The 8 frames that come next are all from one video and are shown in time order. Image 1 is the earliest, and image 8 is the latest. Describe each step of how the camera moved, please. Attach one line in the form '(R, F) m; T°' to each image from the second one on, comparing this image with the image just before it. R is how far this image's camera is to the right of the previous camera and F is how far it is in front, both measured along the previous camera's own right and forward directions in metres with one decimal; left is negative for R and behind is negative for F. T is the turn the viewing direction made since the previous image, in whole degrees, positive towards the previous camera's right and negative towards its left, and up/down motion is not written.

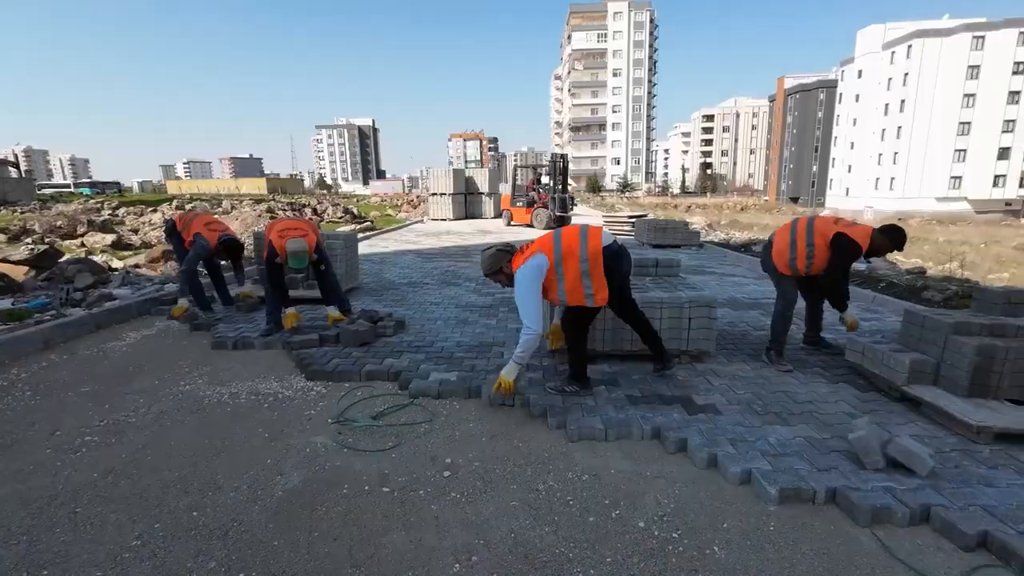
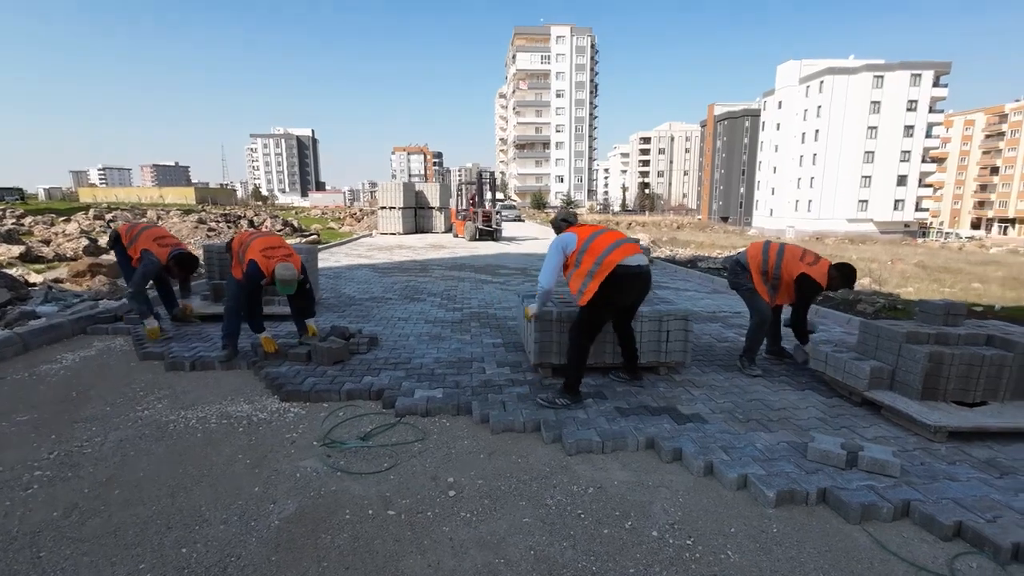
(-0.3, 0.0) m; +7°
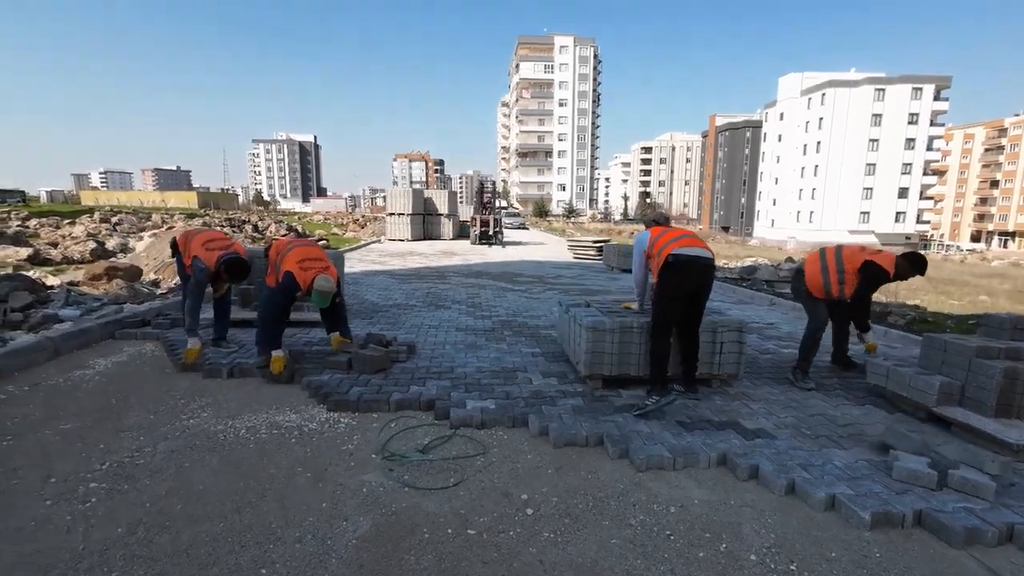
(-0.4, +0.1) m; 0°
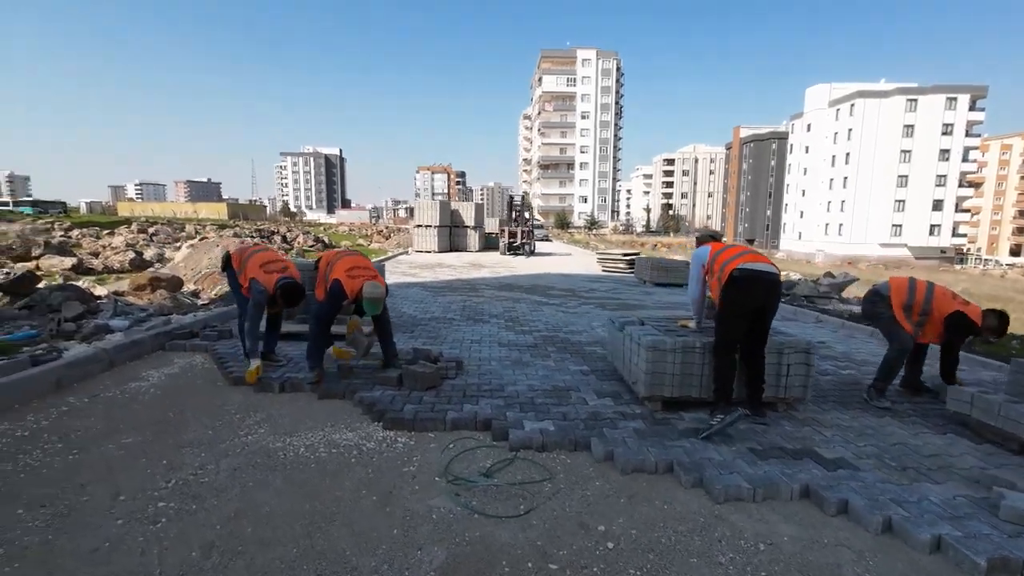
(-0.3, +0.1) m; -2°
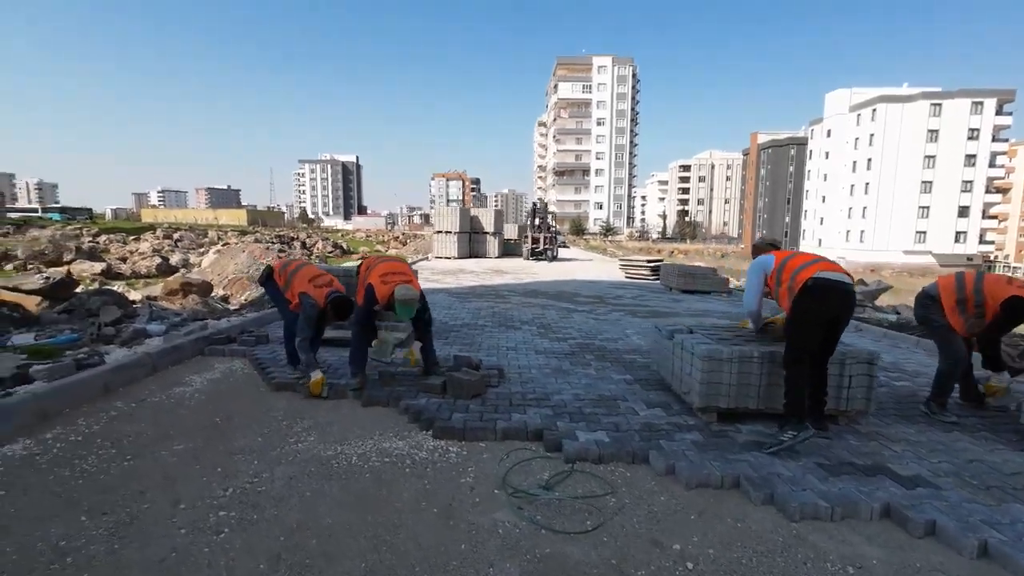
(-0.3, +0.1) m; -2°
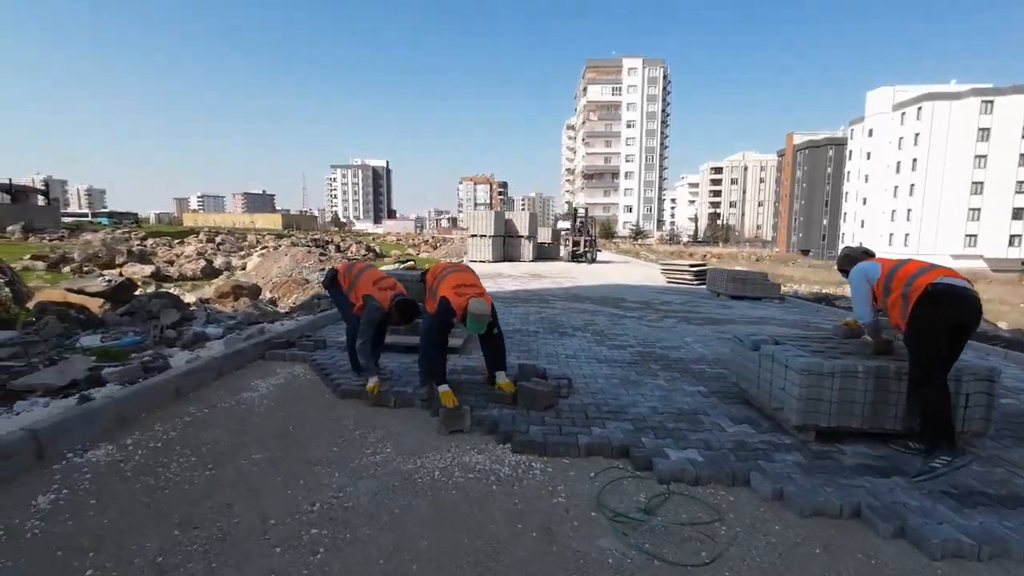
(-0.4, +0.2) m; -3°
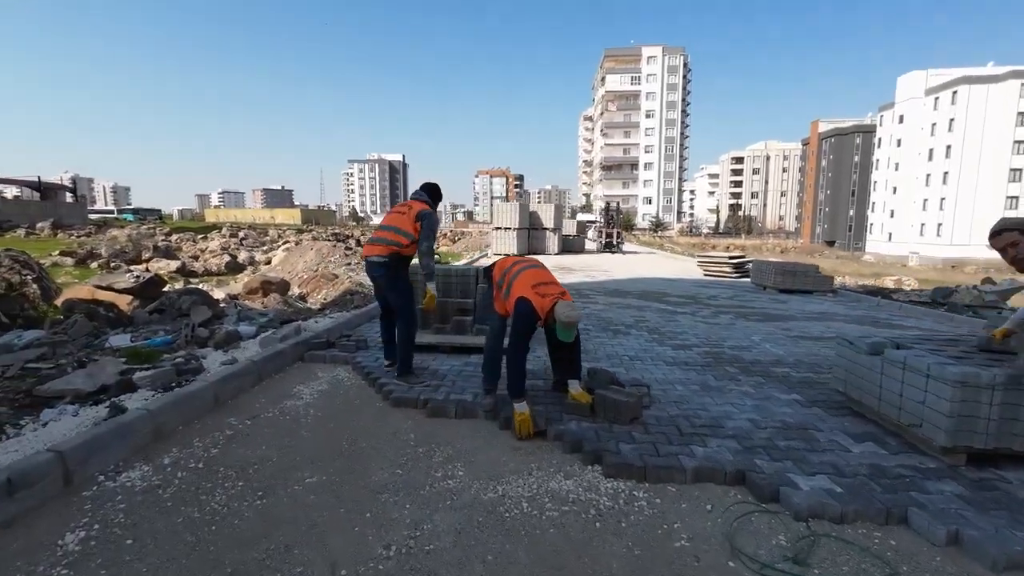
(-0.5, +0.5) m; -2°
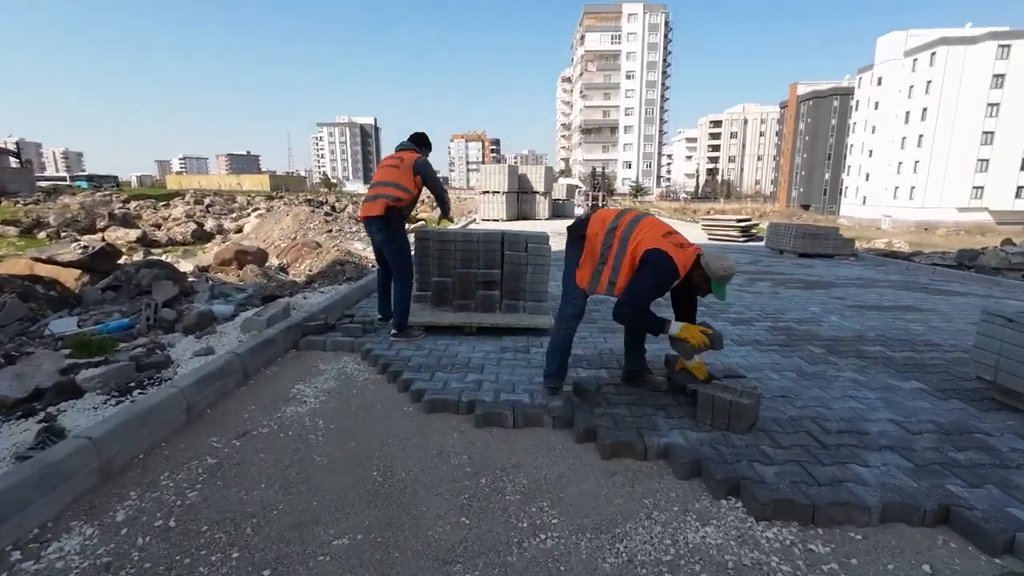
(-0.6, +1.0) m; +3°
